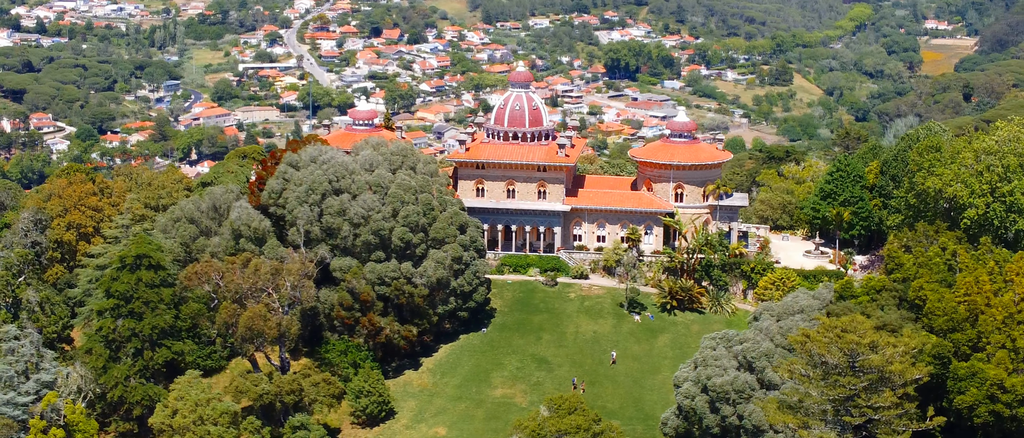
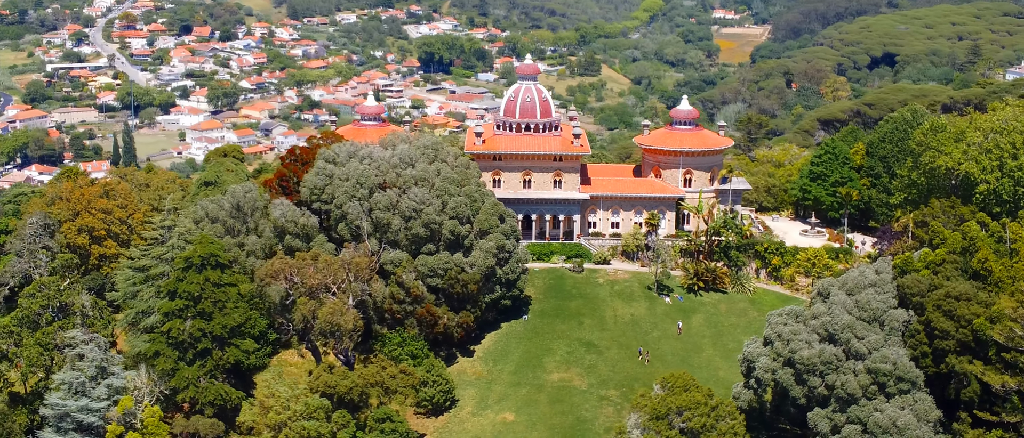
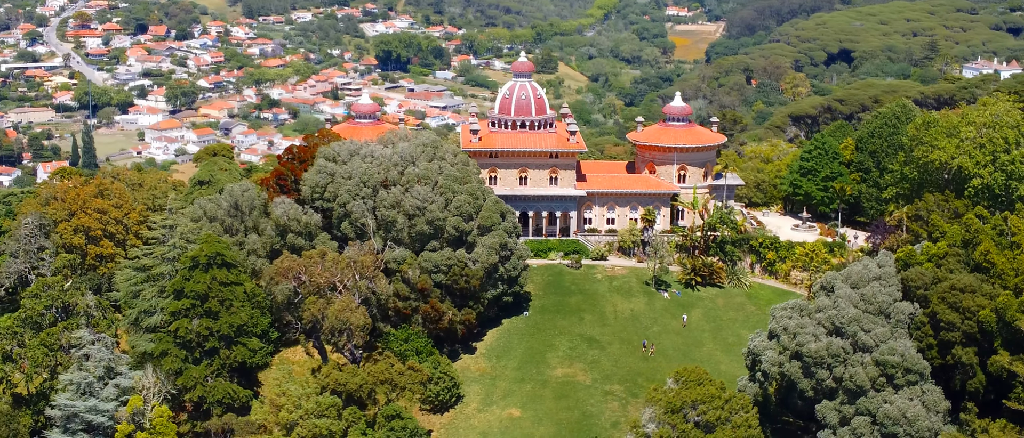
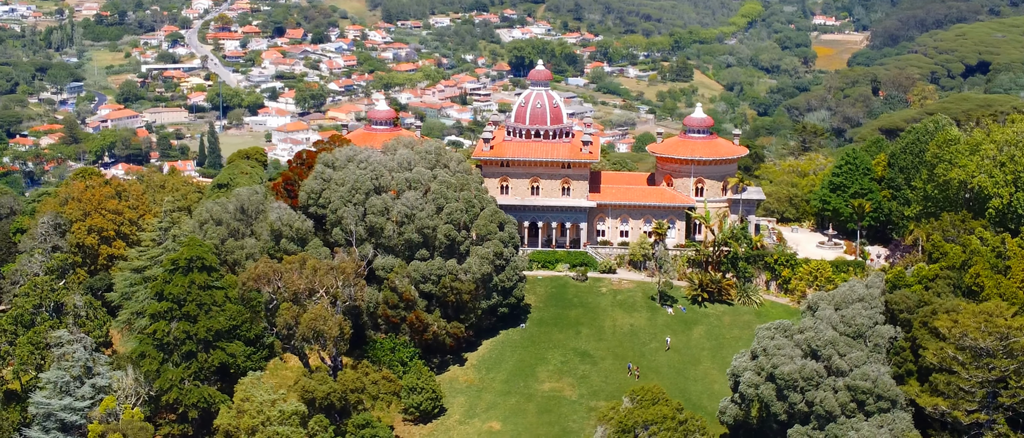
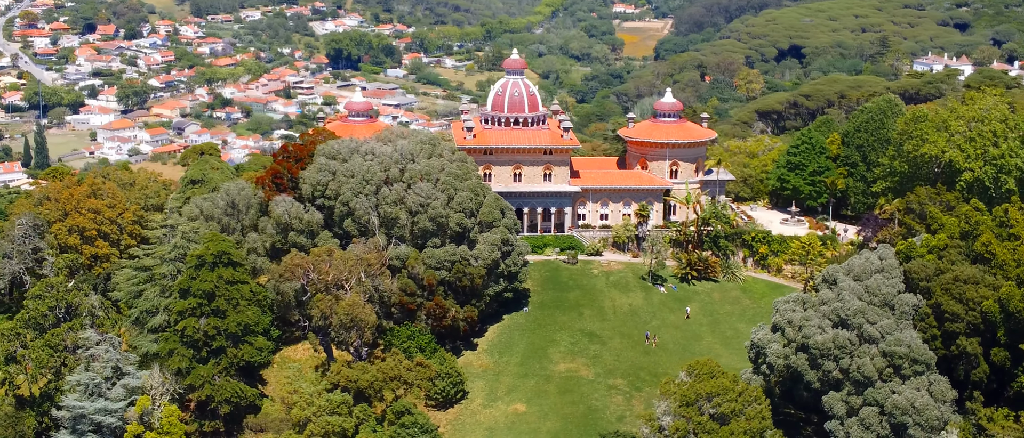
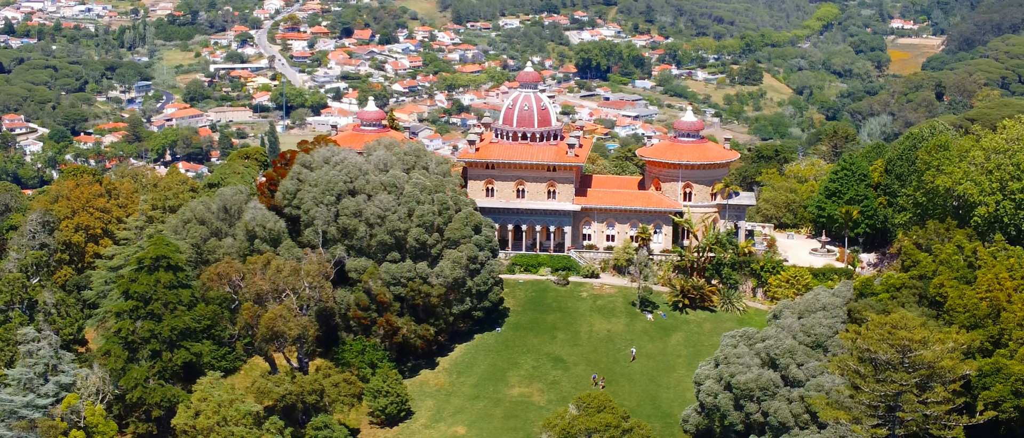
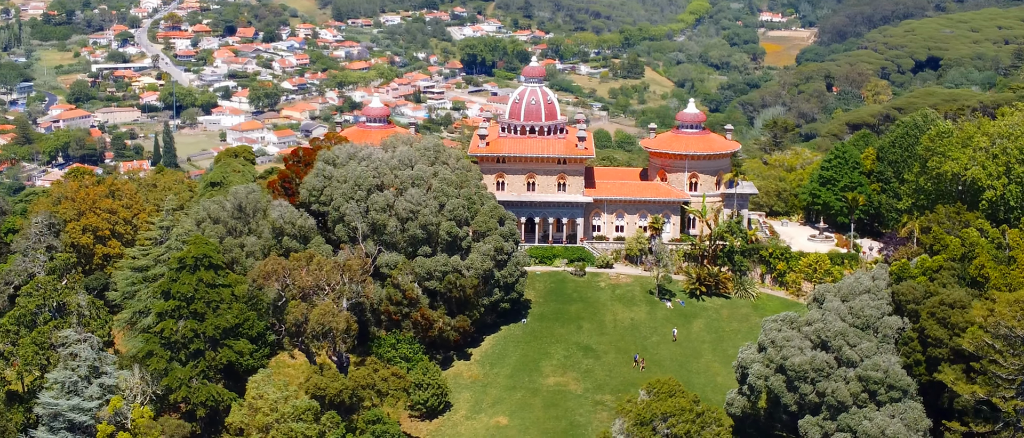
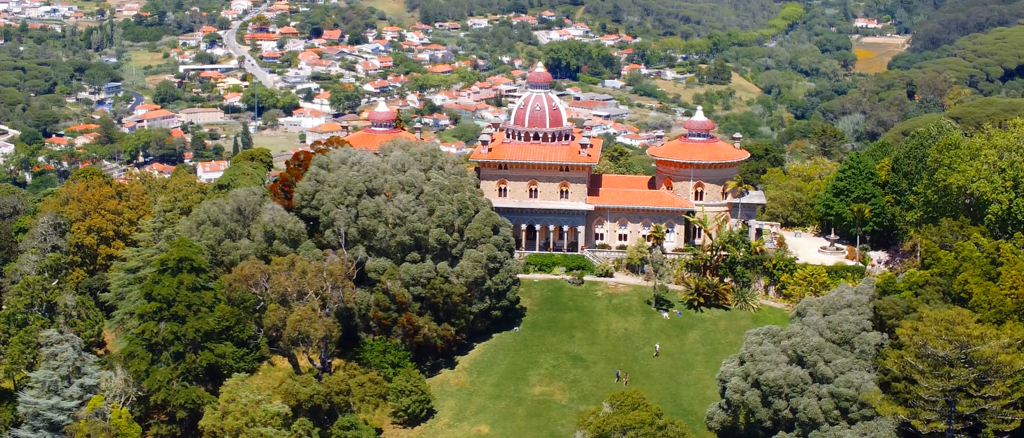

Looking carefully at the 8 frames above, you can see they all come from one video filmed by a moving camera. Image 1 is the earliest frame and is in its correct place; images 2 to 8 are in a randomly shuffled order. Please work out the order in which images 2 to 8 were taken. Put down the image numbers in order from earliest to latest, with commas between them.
6, 8, 4, 7, 2, 3, 5
